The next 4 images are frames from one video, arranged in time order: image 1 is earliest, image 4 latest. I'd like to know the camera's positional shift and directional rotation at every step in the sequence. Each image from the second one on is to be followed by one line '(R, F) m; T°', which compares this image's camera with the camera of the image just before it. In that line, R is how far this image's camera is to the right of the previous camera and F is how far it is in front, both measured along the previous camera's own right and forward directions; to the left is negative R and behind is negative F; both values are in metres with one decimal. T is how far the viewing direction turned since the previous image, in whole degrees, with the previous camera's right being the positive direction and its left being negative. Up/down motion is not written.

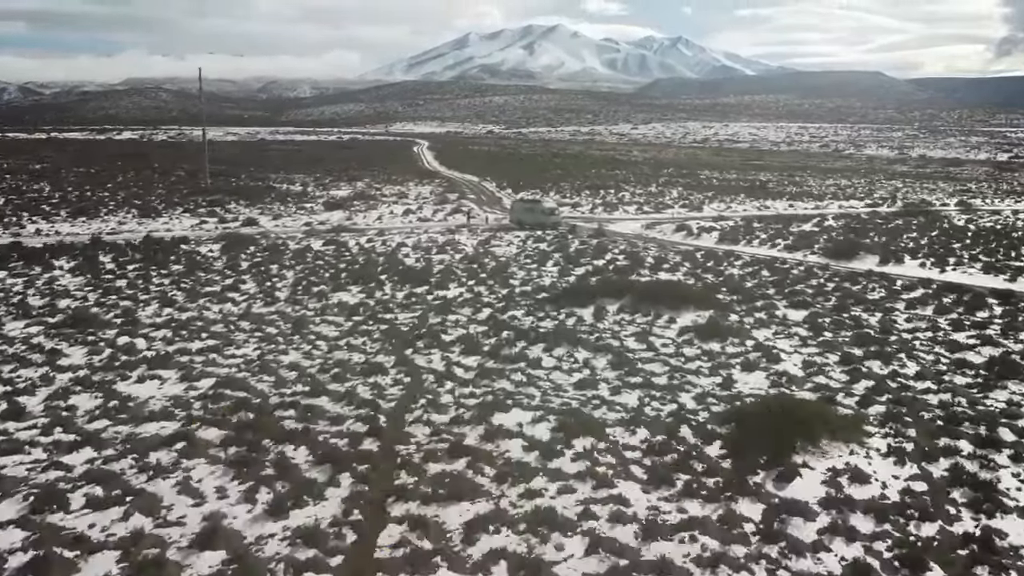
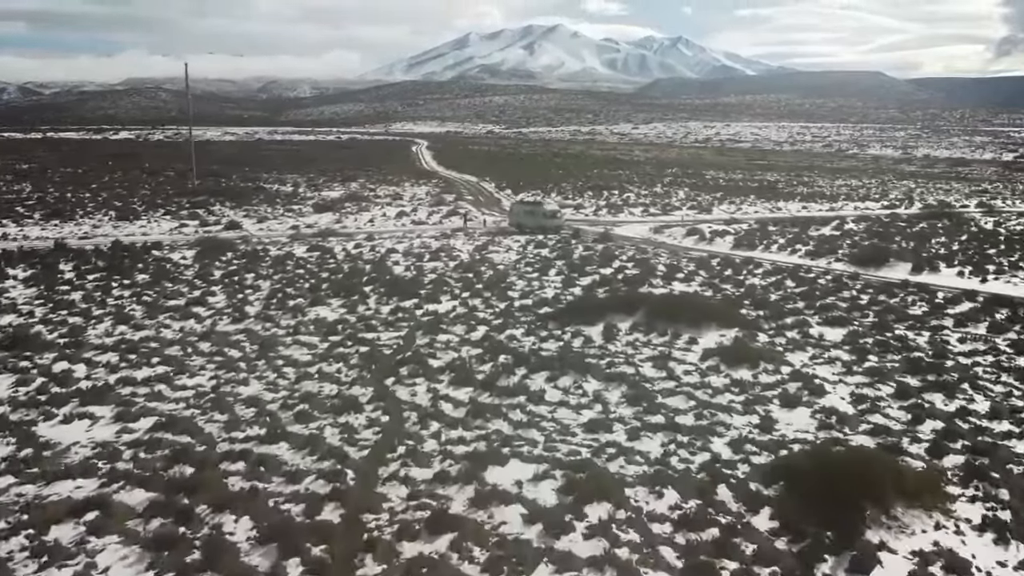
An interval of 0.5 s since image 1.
(+0.1, +2.8) m; 0°
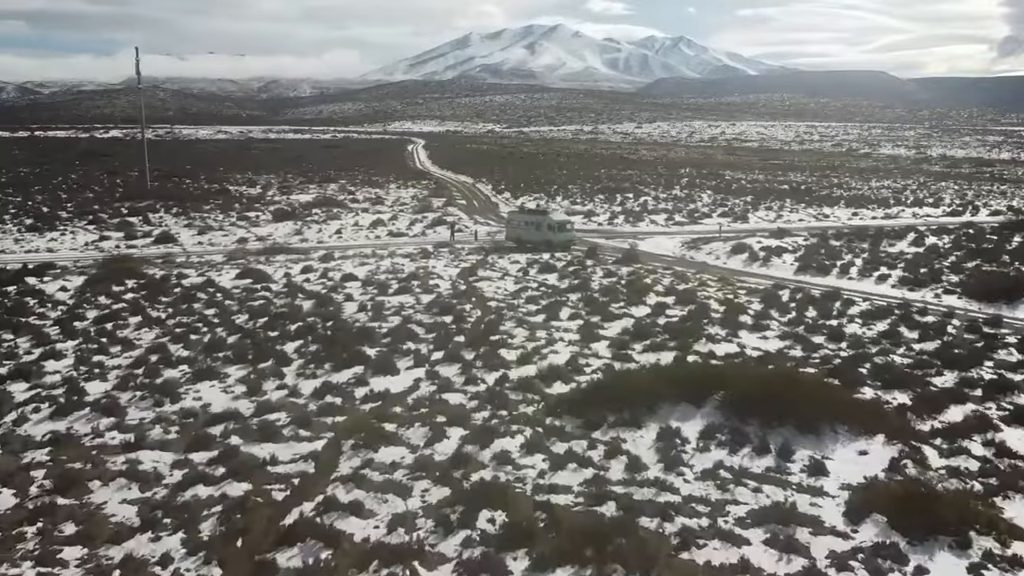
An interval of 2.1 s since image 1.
(+0.2, +8.6) m; 0°
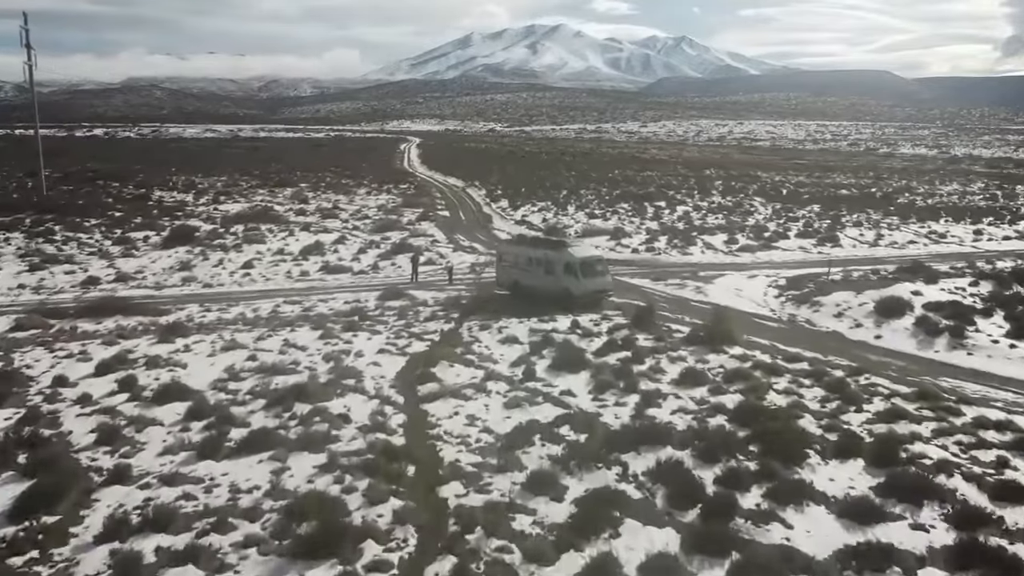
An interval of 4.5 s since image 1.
(+0.2, +13.1) m; 0°
